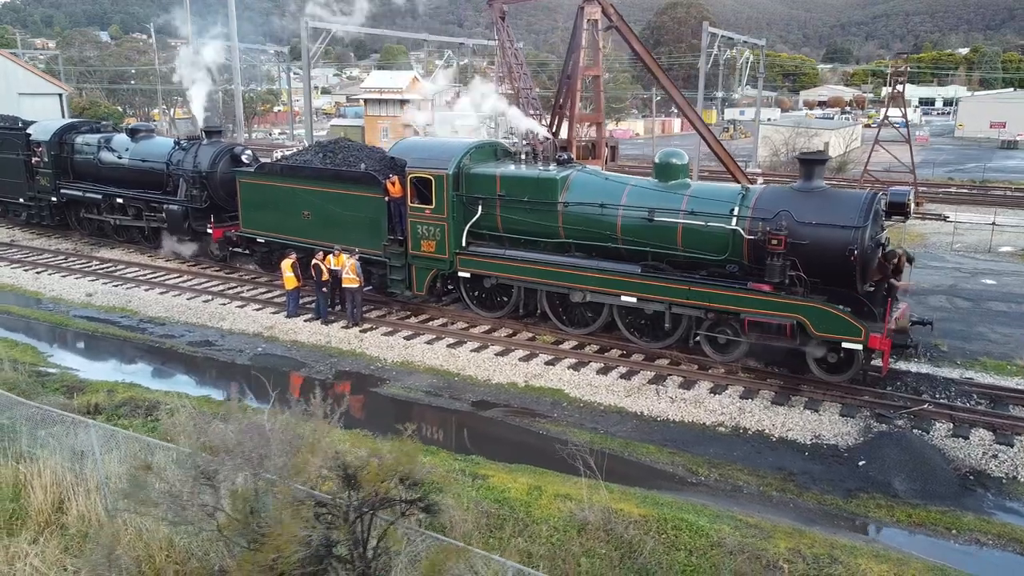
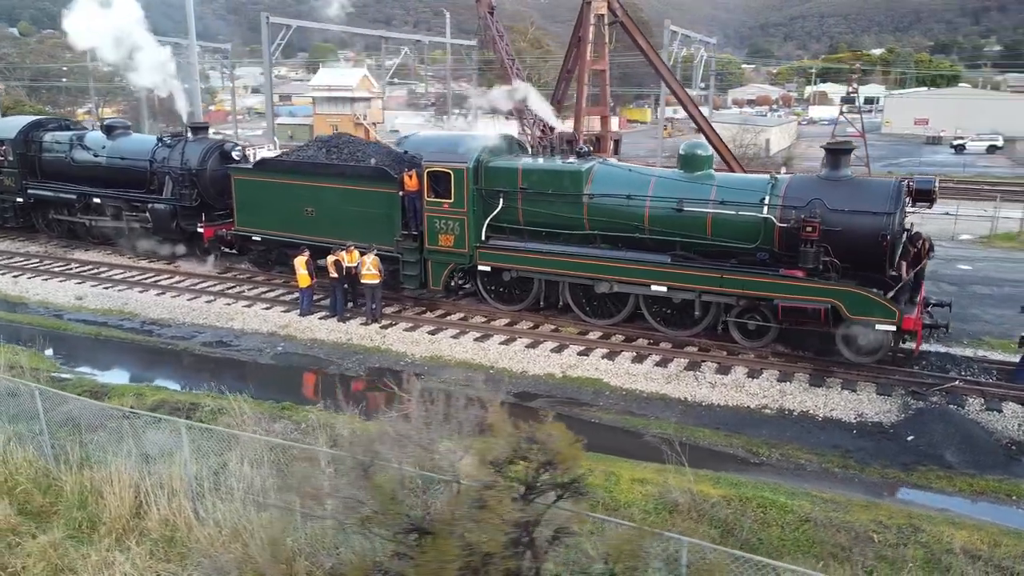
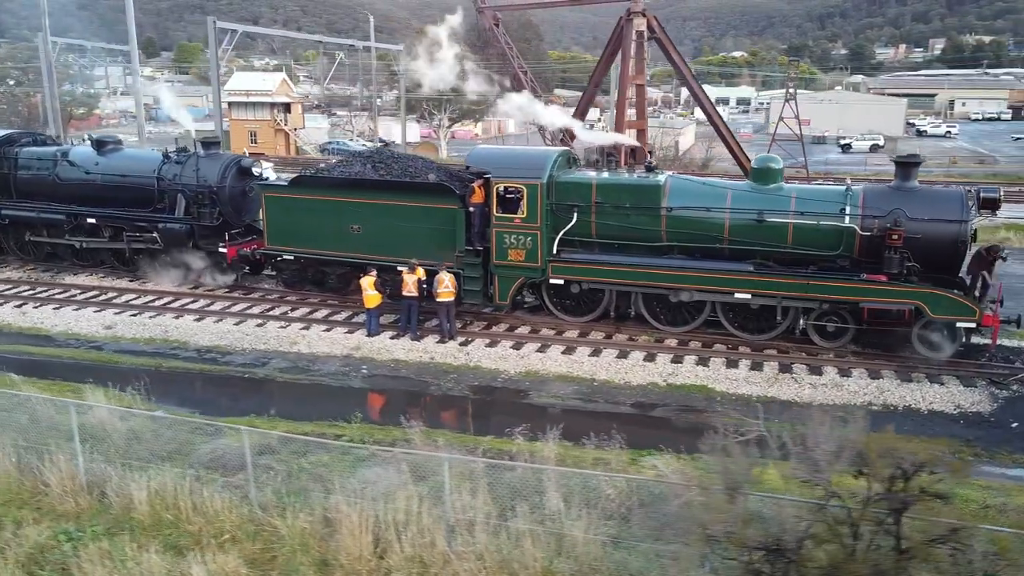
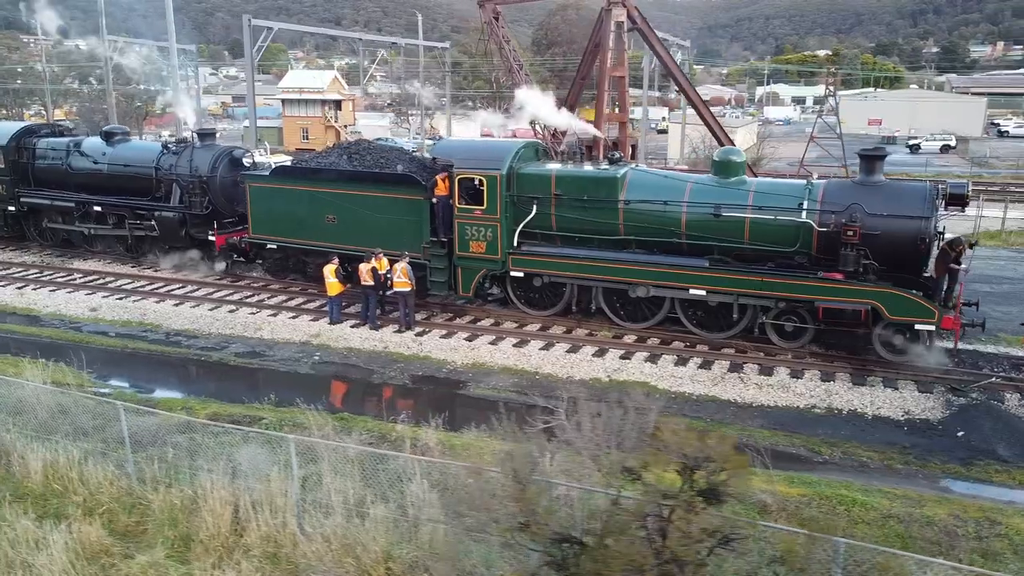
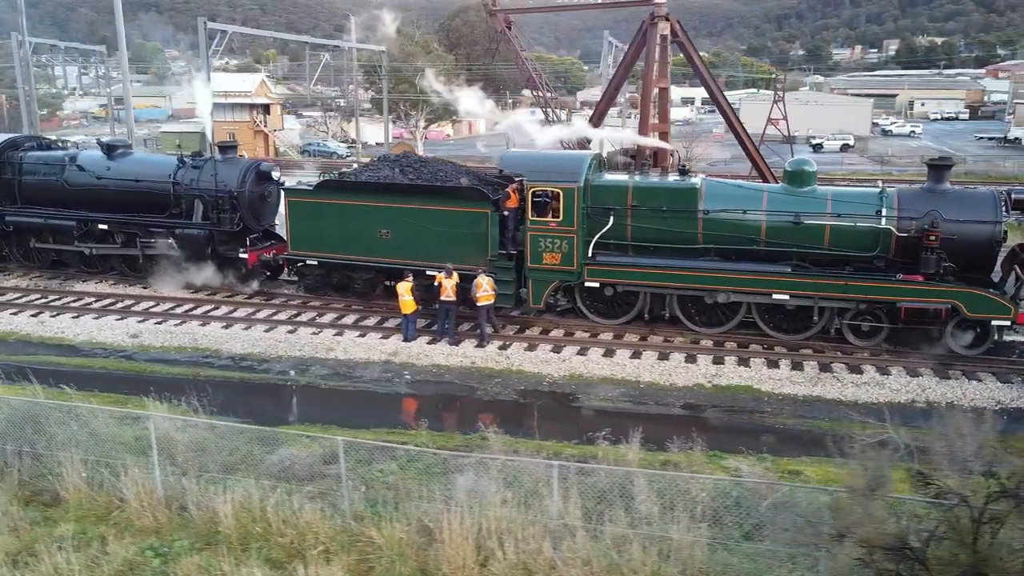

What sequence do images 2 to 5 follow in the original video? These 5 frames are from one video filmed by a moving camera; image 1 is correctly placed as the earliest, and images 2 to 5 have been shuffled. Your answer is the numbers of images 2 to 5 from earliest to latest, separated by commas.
2, 4, 3, 5
